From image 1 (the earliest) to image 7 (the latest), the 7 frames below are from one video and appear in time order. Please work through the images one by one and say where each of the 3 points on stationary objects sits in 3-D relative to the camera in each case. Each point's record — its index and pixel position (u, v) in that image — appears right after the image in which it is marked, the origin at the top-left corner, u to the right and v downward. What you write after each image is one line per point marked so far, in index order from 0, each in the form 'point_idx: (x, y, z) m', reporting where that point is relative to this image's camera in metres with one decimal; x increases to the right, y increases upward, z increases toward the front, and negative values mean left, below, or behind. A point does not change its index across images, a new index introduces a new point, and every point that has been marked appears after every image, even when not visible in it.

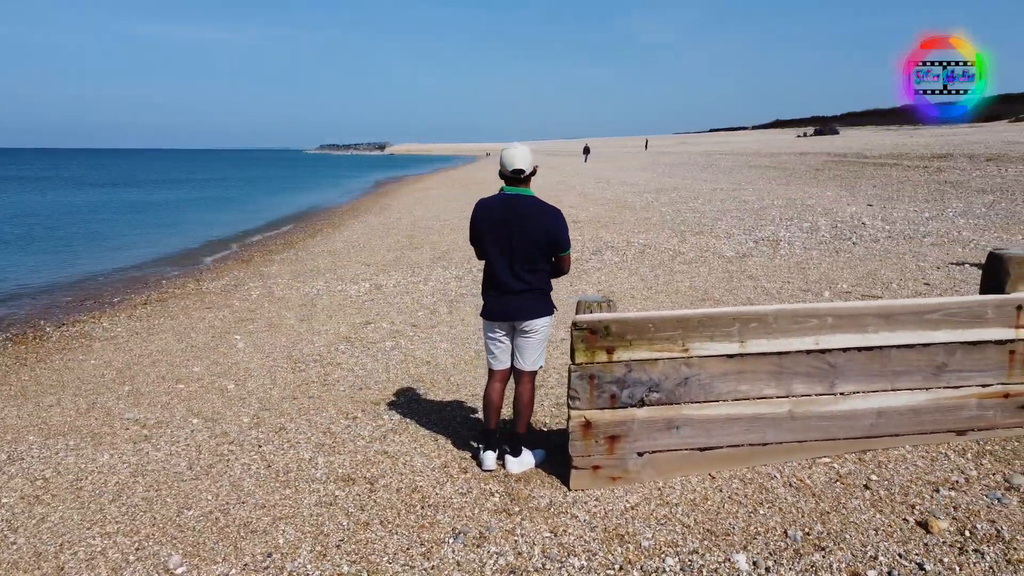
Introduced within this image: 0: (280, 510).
0: (-1.1, -1.1, +3.9) m
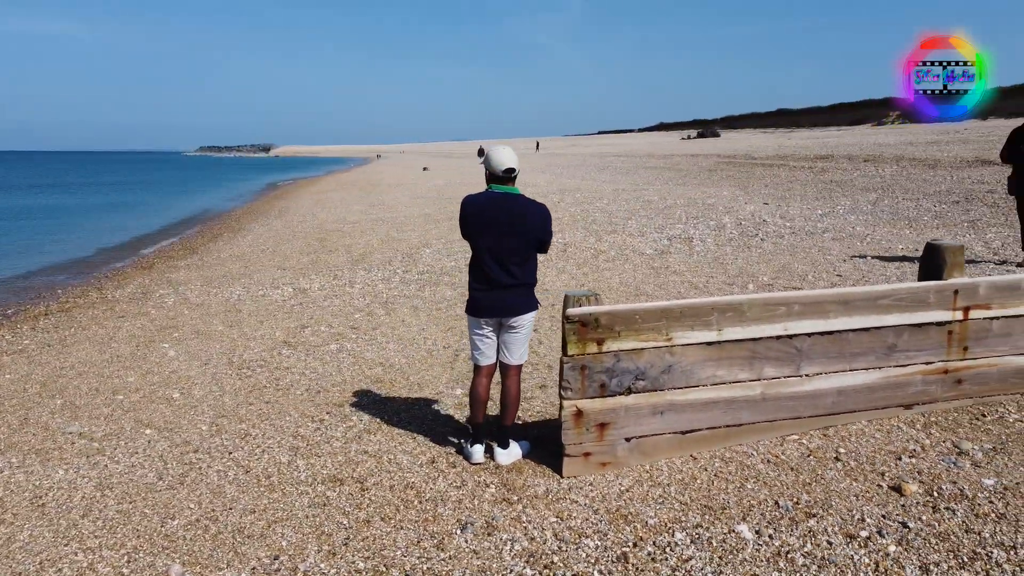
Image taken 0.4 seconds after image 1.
0: (-1.1, -1.1, +3.8) m
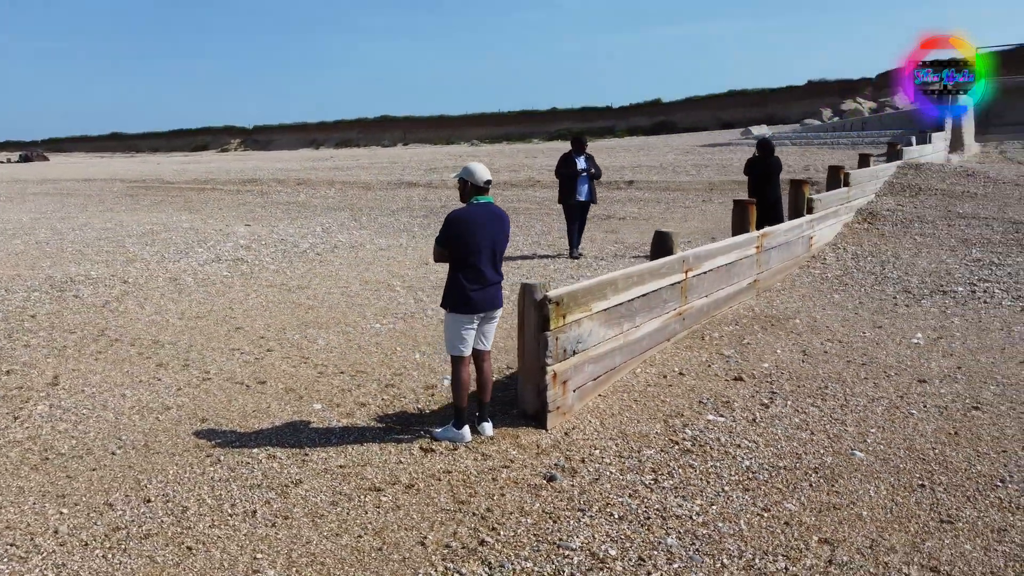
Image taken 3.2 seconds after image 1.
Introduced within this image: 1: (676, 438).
0: (-0.7, -1.1, +3.8) m
1: (+0.9, -0.8, +4.5) m
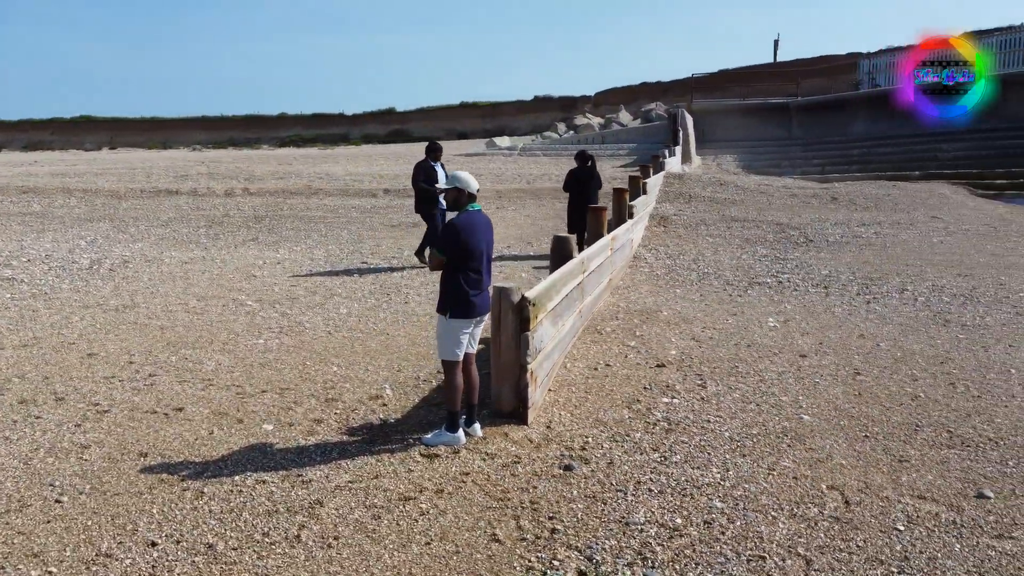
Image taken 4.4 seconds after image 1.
0: (-0.4, -1.2, +3.8) m
1: (+0.8, -0.8, +5.0) m
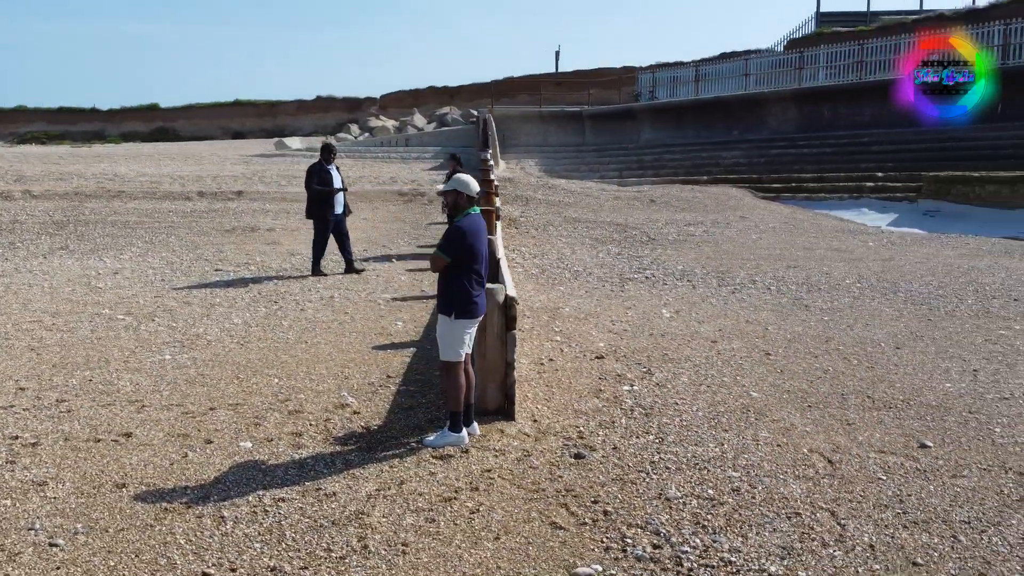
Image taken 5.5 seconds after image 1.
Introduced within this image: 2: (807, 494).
0: (-0.1, -1.2, +3.9) m
1: (+0.7, -0.8, +5.4) m
2: (+1.5, -1.1, +4.2) m
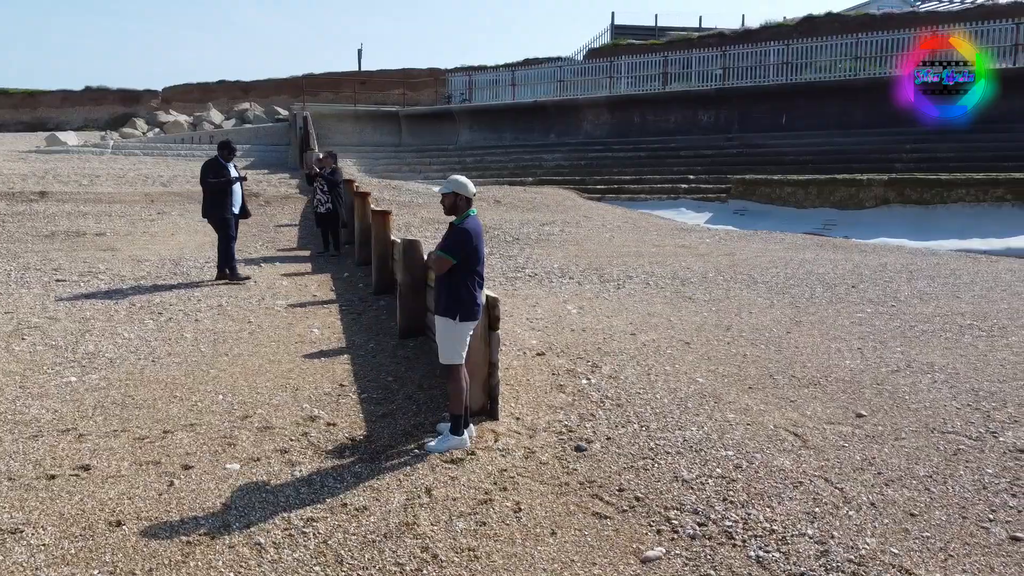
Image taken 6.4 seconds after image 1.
0: (+0.1, -1.2, +4.0) m
1: (+0.6, -0.8, +5.7) m
2: (+1.7, -1.0, +4.7) m
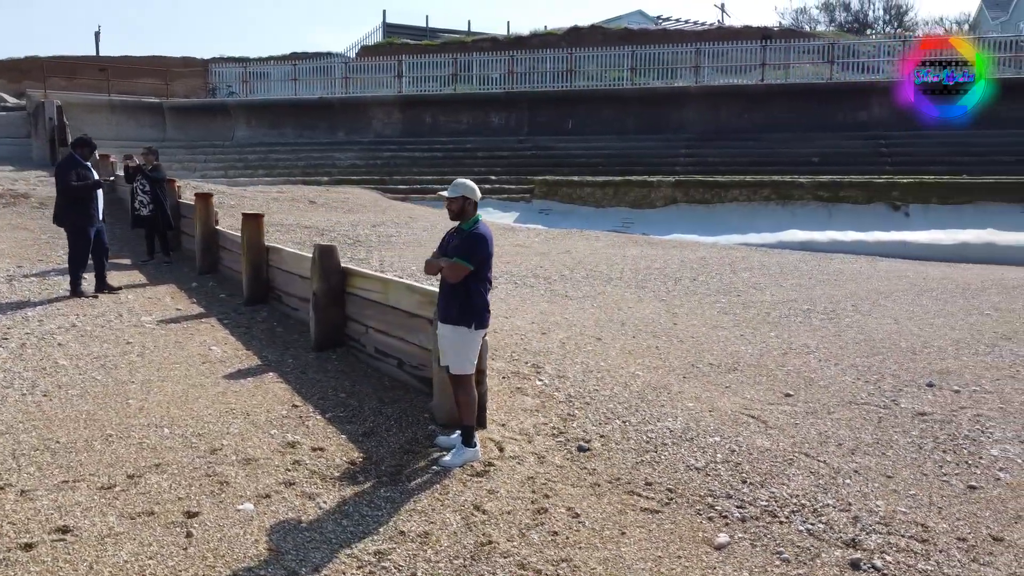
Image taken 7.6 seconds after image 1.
0: (+0.5, -1.2, +4.0) m
1: (+0.3, -0.8, +5.7) m
2: (+1.7, -1.0, +5.2) m
